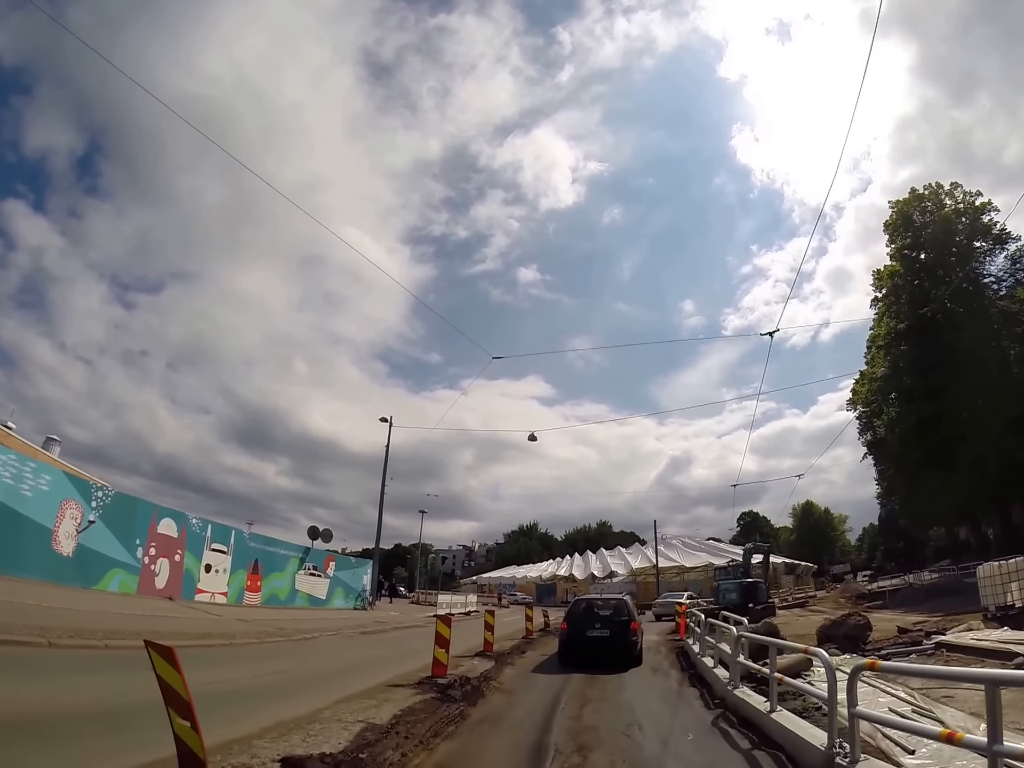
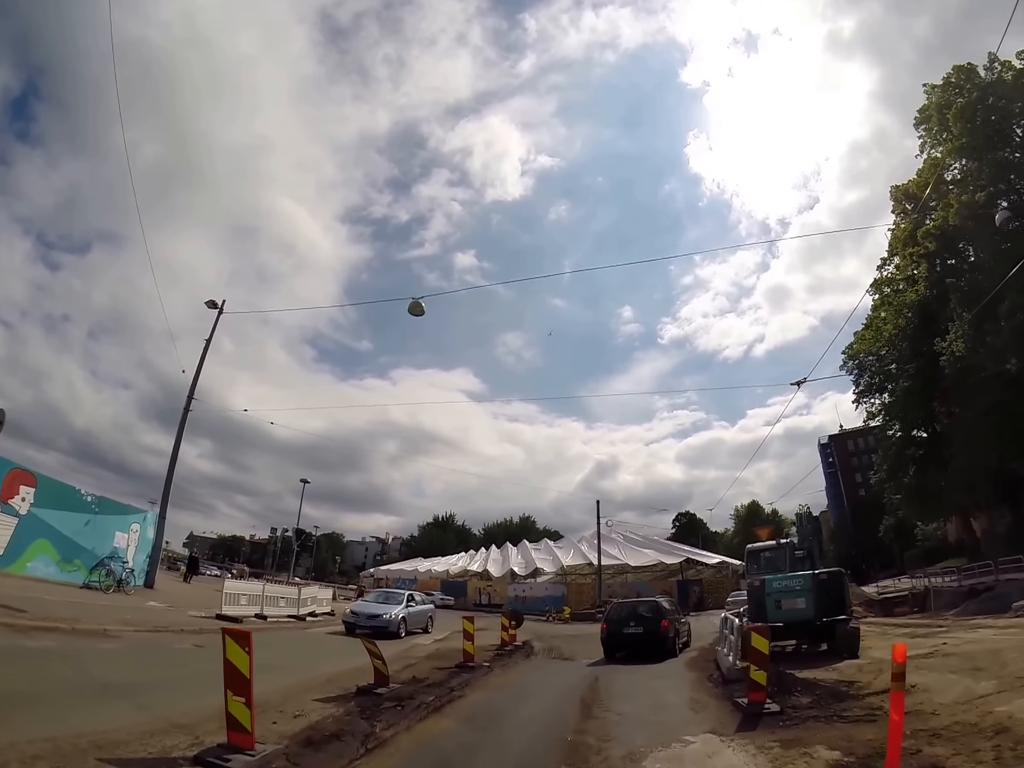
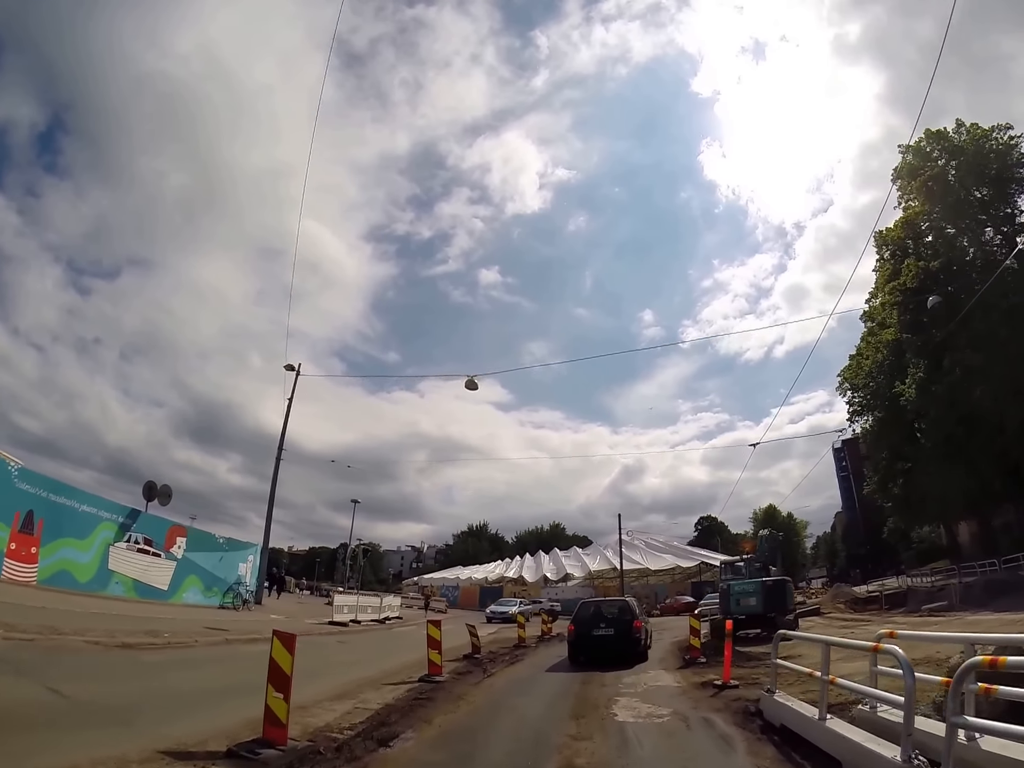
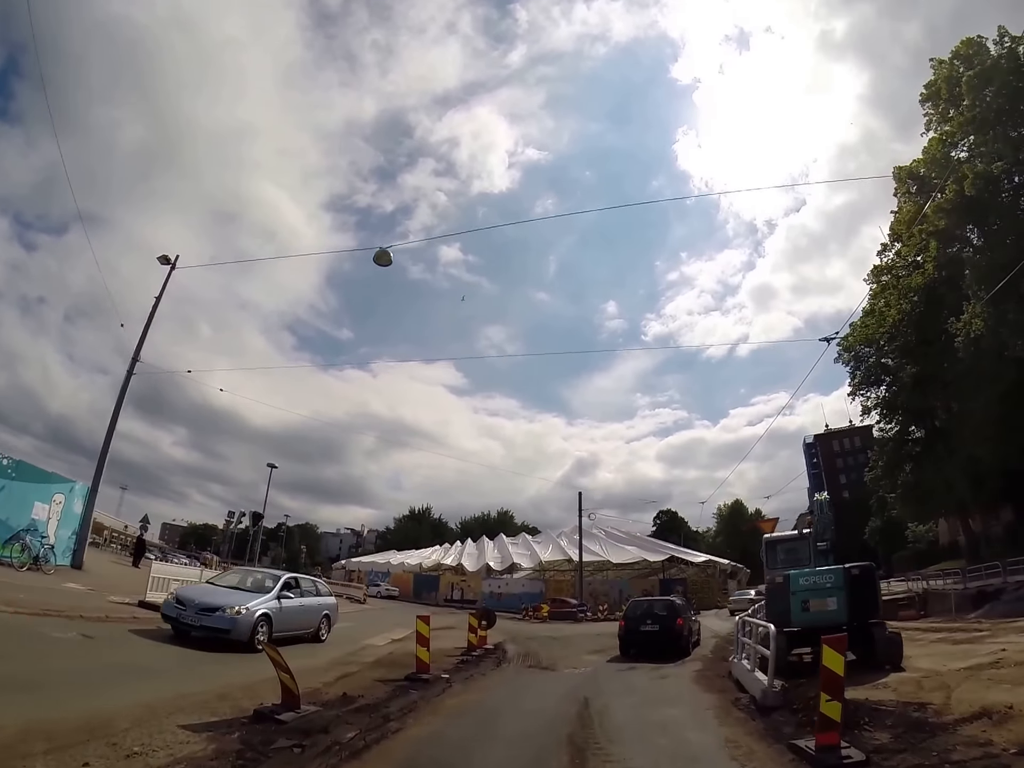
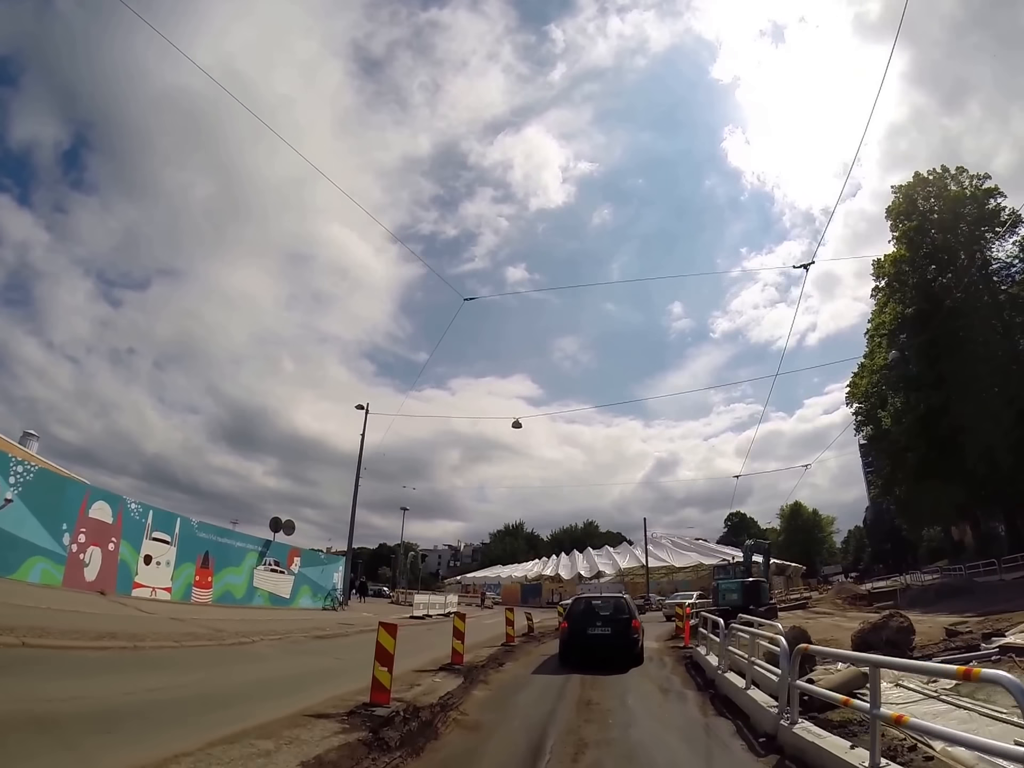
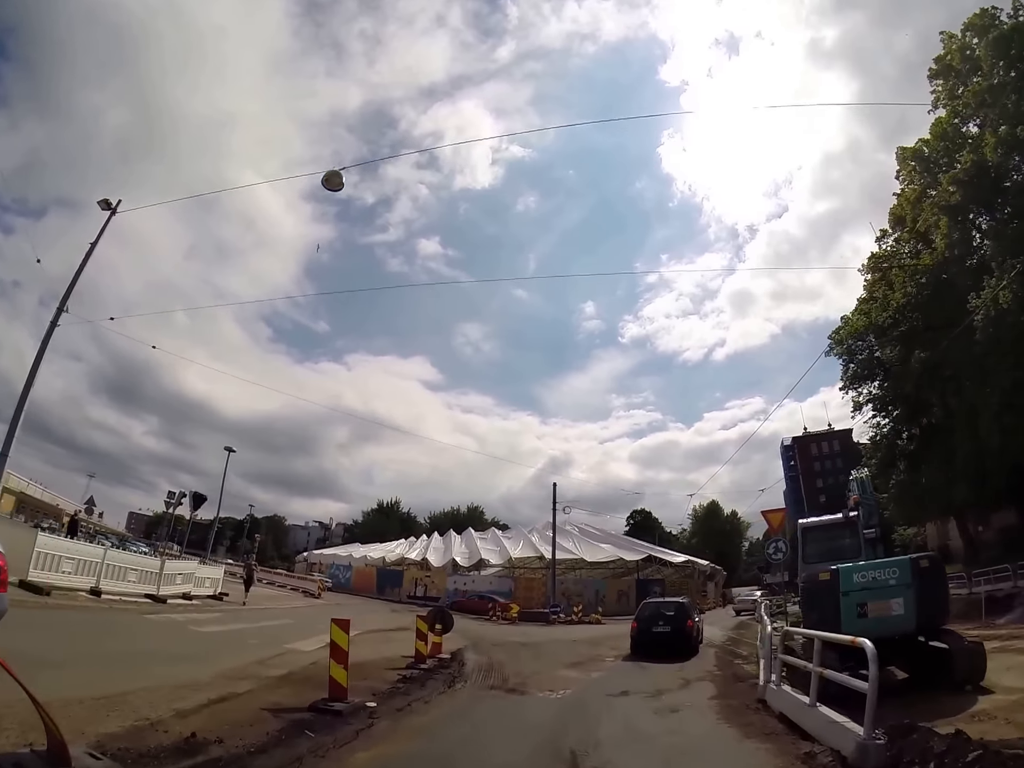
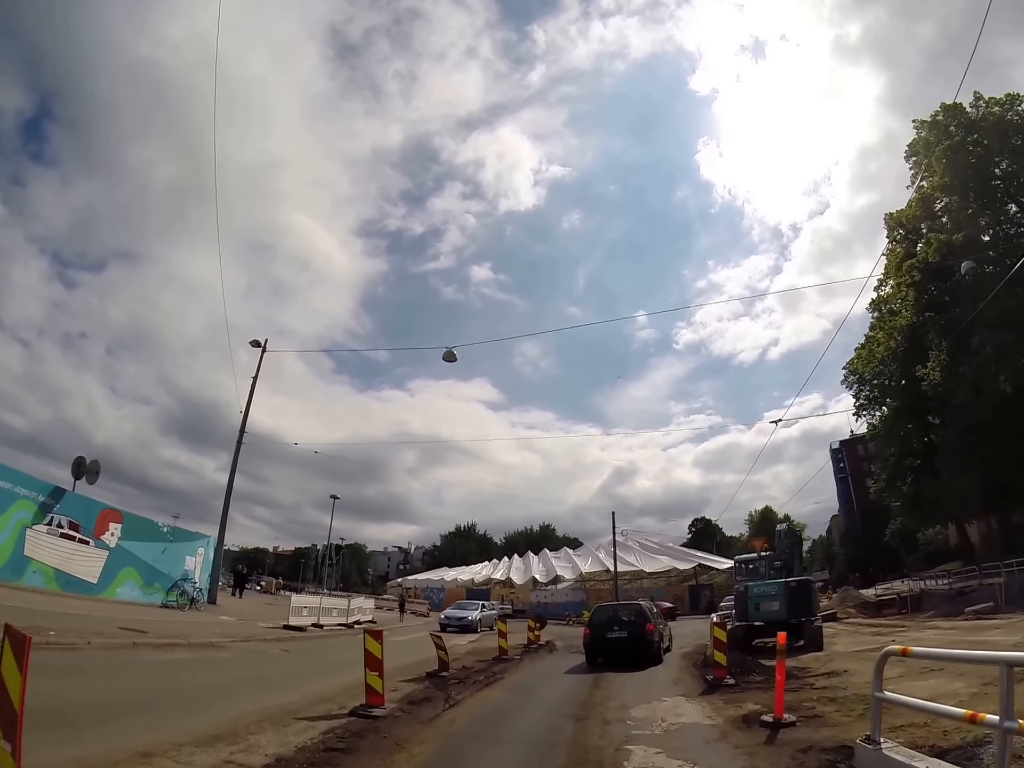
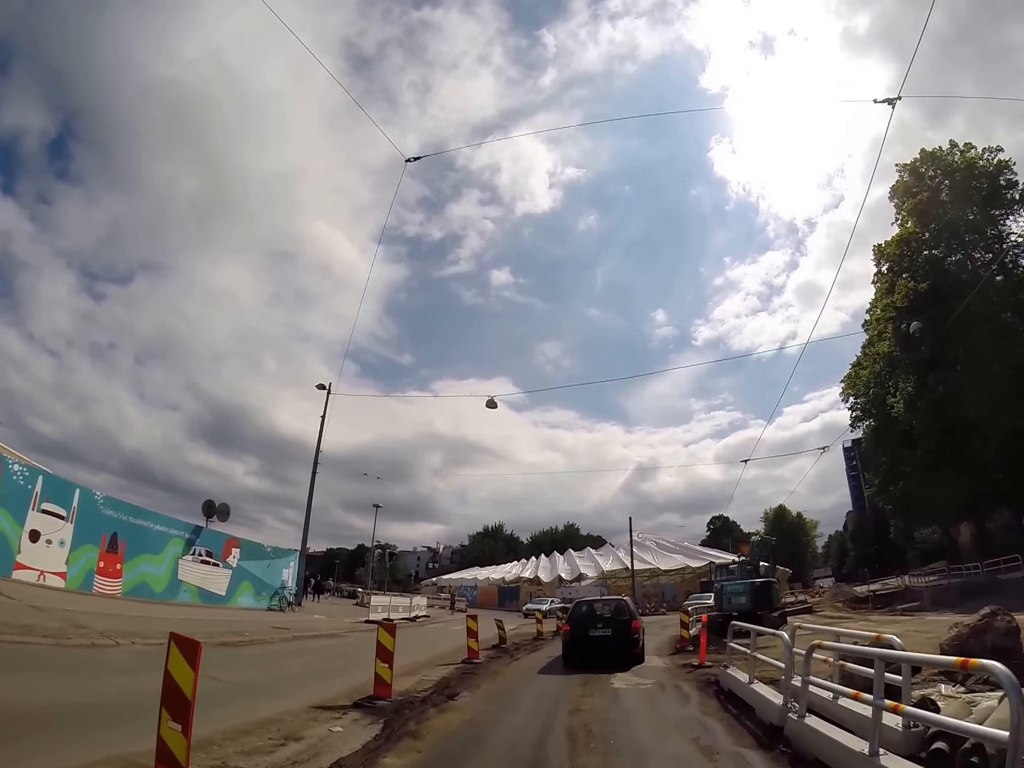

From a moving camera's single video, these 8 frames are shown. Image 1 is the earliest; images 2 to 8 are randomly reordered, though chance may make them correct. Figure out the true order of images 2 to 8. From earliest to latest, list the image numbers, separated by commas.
5, 8, 3, 7, 2, 4, 6
